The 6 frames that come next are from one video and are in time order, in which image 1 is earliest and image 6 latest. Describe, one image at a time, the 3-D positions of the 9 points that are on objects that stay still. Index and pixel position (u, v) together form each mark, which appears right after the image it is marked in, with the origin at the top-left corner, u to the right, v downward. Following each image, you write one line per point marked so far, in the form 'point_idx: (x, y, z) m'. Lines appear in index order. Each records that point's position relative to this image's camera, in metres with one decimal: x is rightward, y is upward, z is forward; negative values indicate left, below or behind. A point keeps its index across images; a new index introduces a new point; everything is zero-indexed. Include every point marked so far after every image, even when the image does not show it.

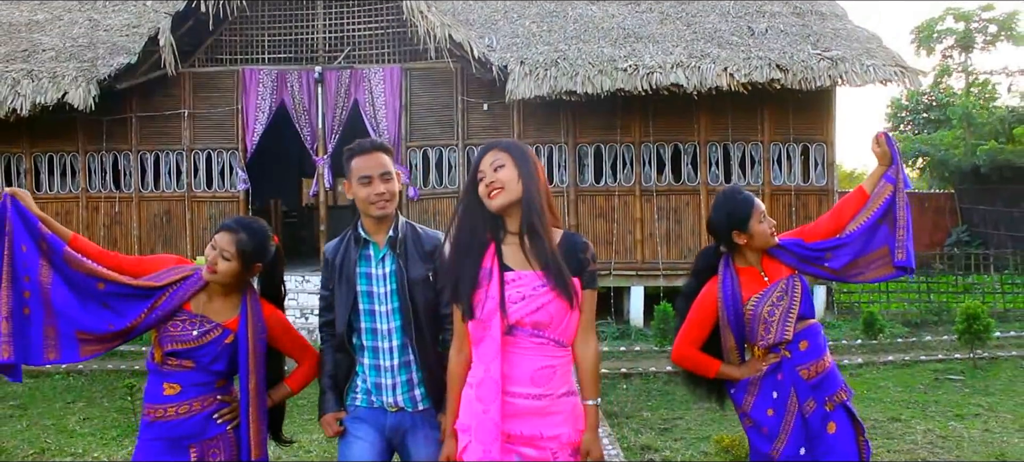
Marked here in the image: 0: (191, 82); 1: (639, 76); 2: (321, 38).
0: (-3.4, +1.6, +10.4) m
1: (+1.2, +1.4, +9.2) m
2: (-2.0, +2.0, +10.4) m
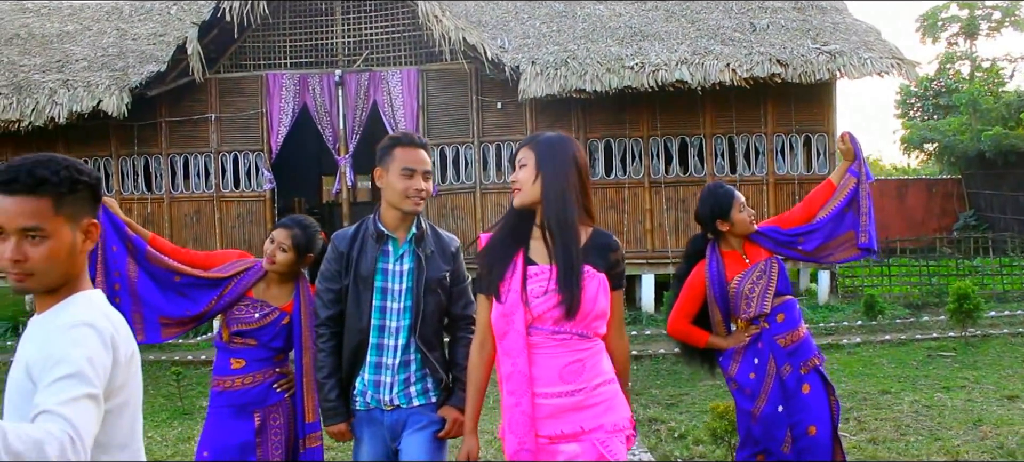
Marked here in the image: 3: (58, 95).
0: (-3.2, +1.6, +10.9) m
1: (+1.3, +1.5, +9.7) m
2: (-1.9, +2.1, +10.9) m
3: (-4.8, +1.4, +10.4) m
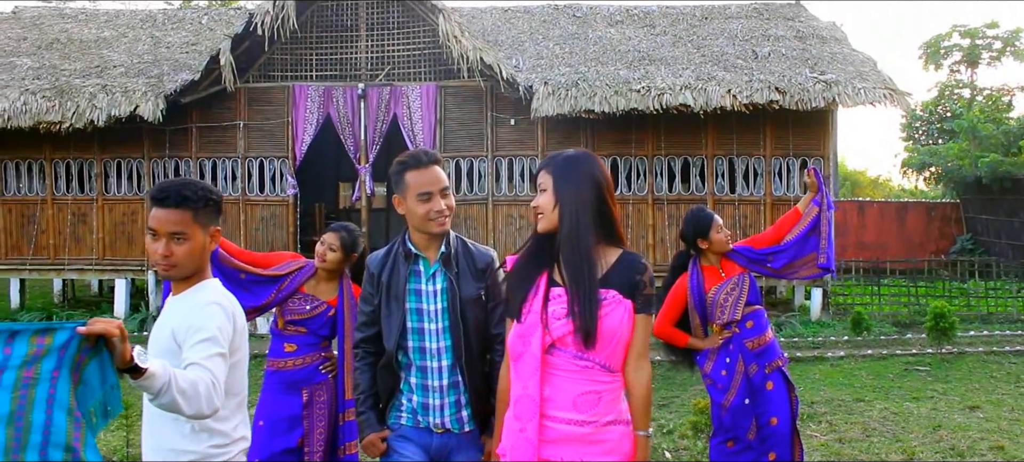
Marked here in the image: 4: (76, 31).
0: (-3.1, +1.6, +11.6) m
1: (+1.4, +1.4, +10.3) m
2: (-1.7, +2.0, +11.5) m
3: (-4.6, +1.5, +11.1) m
4: (-6.2, +2.9, +14.3) m
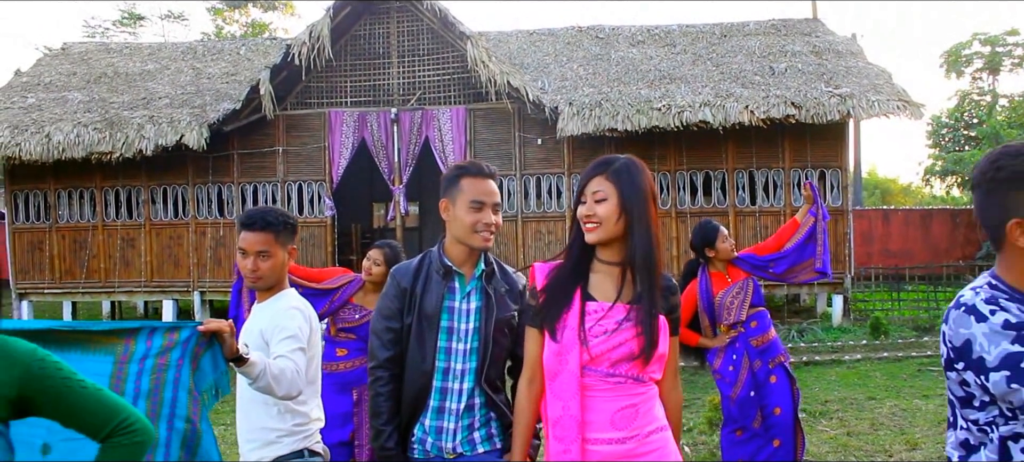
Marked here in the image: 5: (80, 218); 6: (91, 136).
0: (-2.8, +1.3, +12.2) m
1: (+1.7, +1.3, +10.8) m
2: (-1.4, +1.8, +12.1) m
3: (-4.3, +1.2, +11.7) m
4: (-5.9, +2.5, +15.0) m
5: (-5.5, +0.2, +12.8) m
6: (-5.0, +1.1, +11.8) m
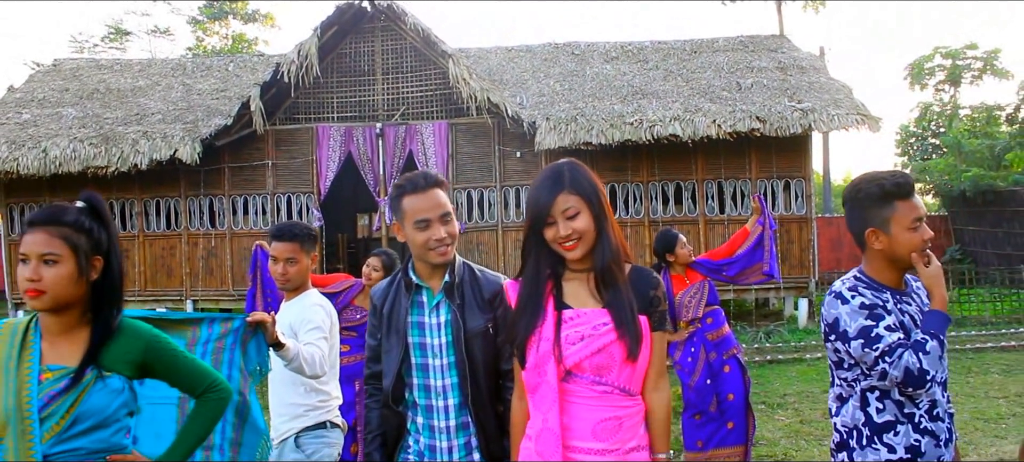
0: (-3.0, +1.2, +12.7) m
1: (+1.5, +1.2, +11.4) m
2: (-1.7, +1.7, +12.7) m
3: (-4.6, +1.0, +12.2) m
4: (-6.2, +2.3, +15.5) m
5: (-5.8, 0.0, +13.3) m
6: (-5.3, +1.0, +12.3) m
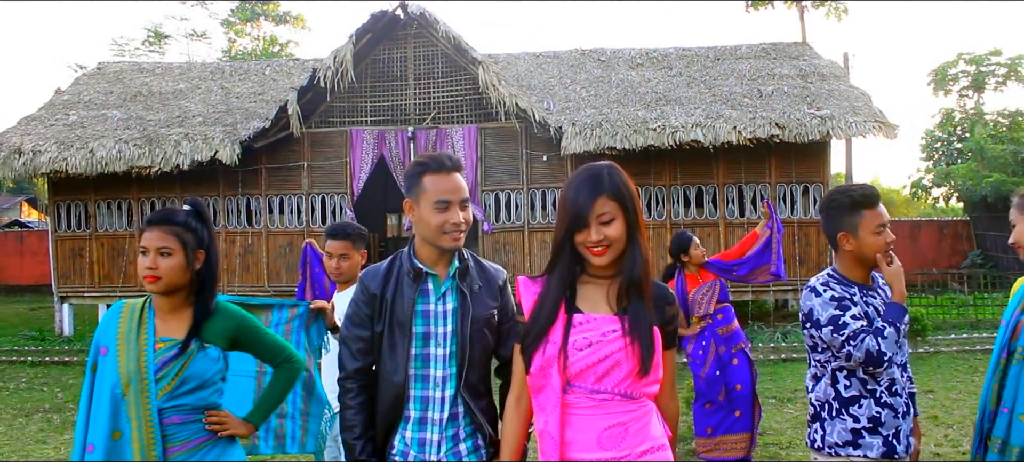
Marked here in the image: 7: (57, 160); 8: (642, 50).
0: (-2.7, +1.2, +13.2) m
1: (+1.8, +1.1, +11.8) m
2: (-1.3, +1.7, +13.2) m
3: (-4.2, +1.1, +12.8) m
4: (-5.7, +2.4, +16.1) m
5: (-5.4, +0.1, +13.9) m
6: (-4.9, +1.0, +12.9) m
7: (-6.0, +0.9, +13.1) m
8: (+2.0, +2.7, +15.1) m
